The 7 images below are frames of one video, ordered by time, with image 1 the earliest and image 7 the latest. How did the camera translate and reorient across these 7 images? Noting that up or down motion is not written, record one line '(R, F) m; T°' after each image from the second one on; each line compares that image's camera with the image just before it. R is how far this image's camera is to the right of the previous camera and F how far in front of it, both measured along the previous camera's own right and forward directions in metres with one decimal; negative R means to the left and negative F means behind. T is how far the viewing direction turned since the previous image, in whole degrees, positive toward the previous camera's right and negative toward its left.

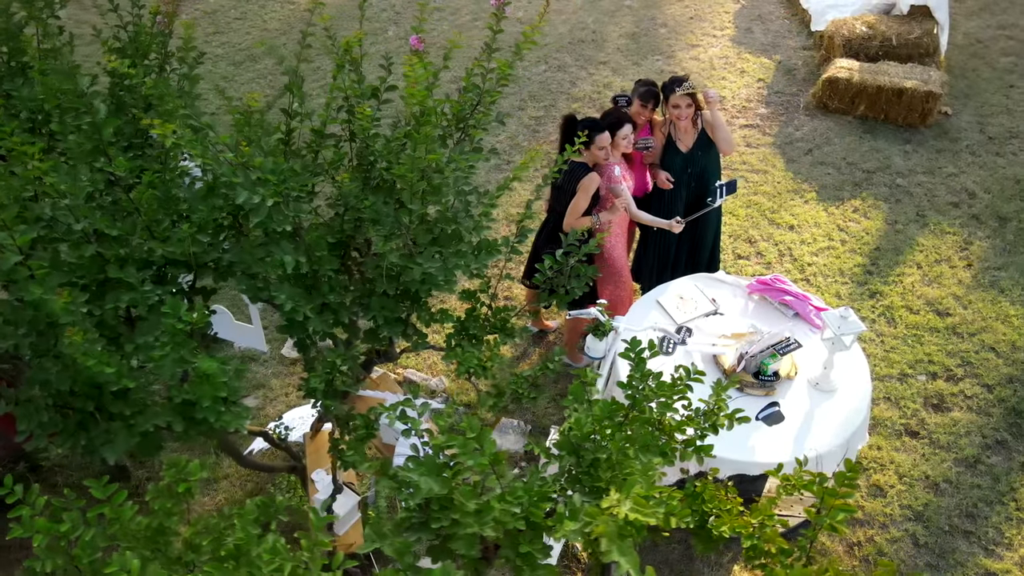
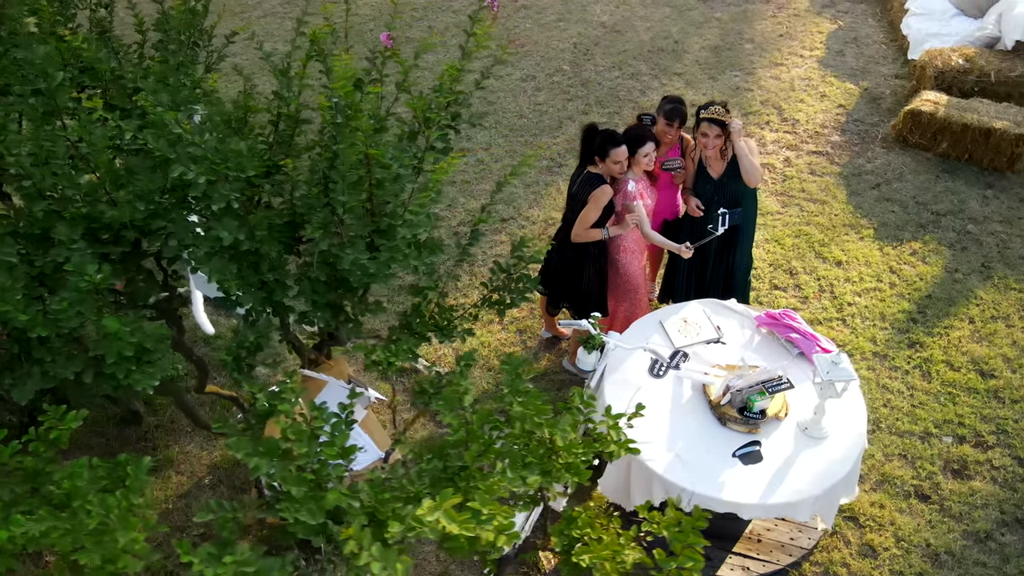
(+0.5, 0.0) m; -7°
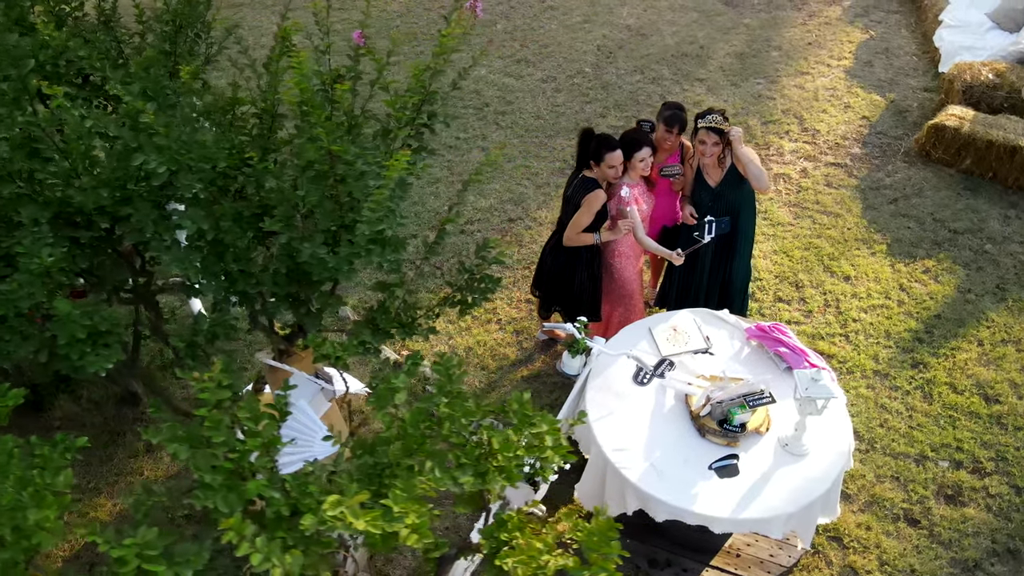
(+0.2, 0.0) m; -3°
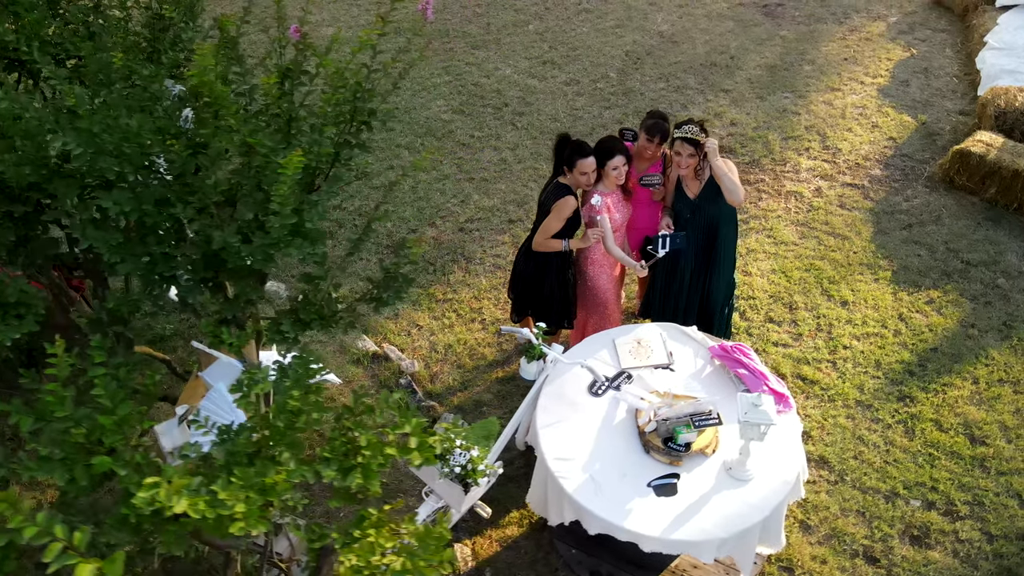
(+0.4, 0.0) m; -4°
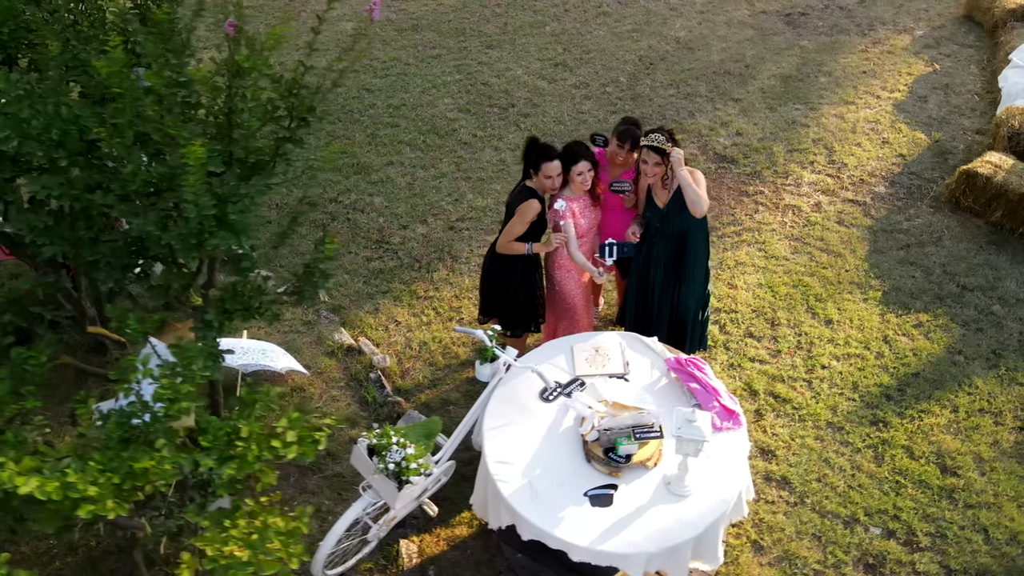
(+0.4, 0.0) m; -3°
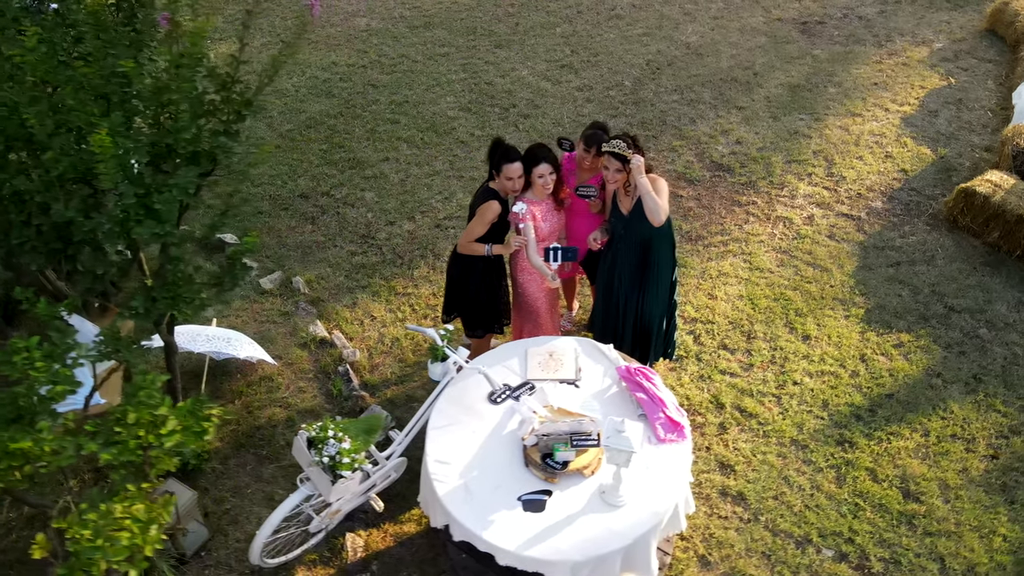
(+0.4, 0.0) m; -3°
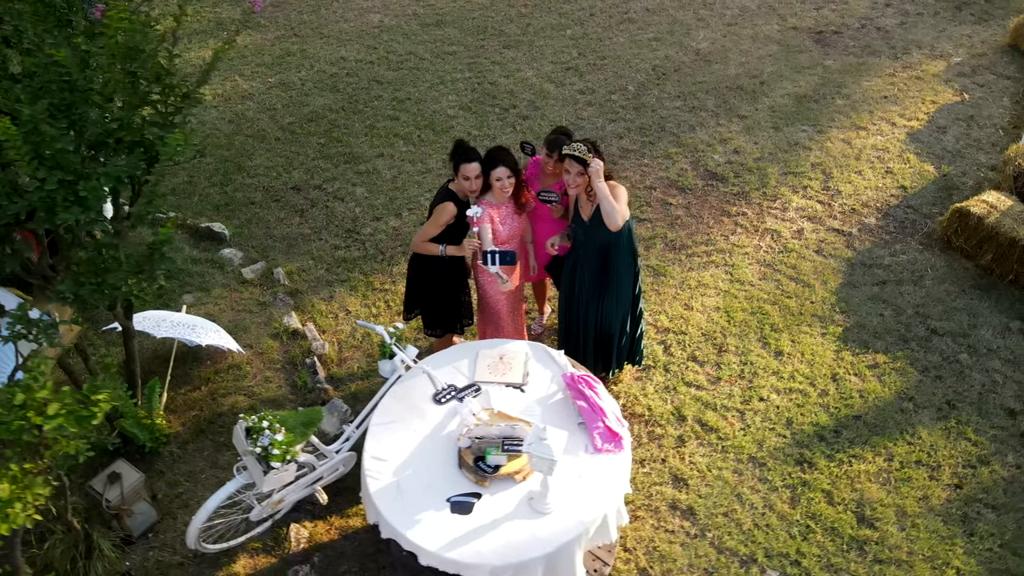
(+0.4, 0.0) m; -3°
